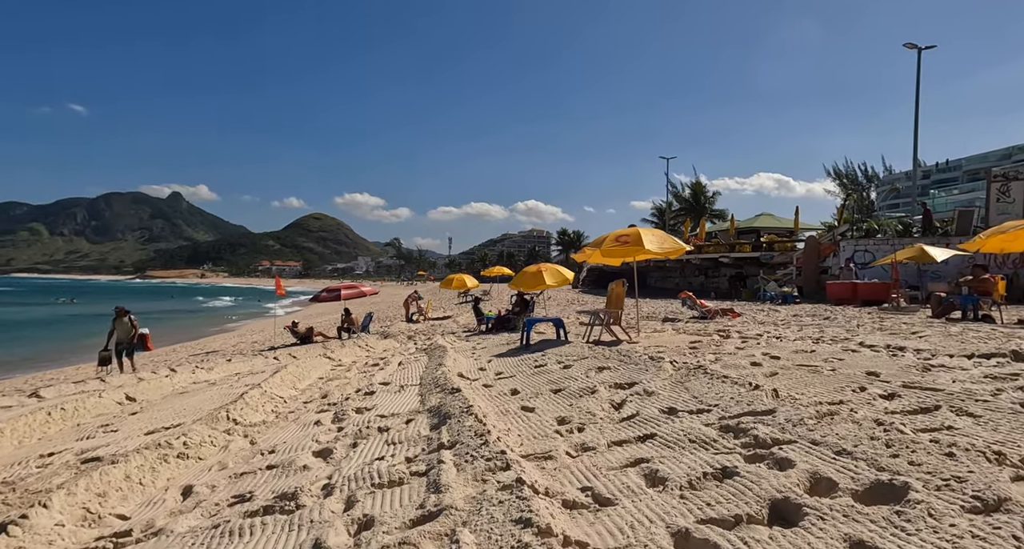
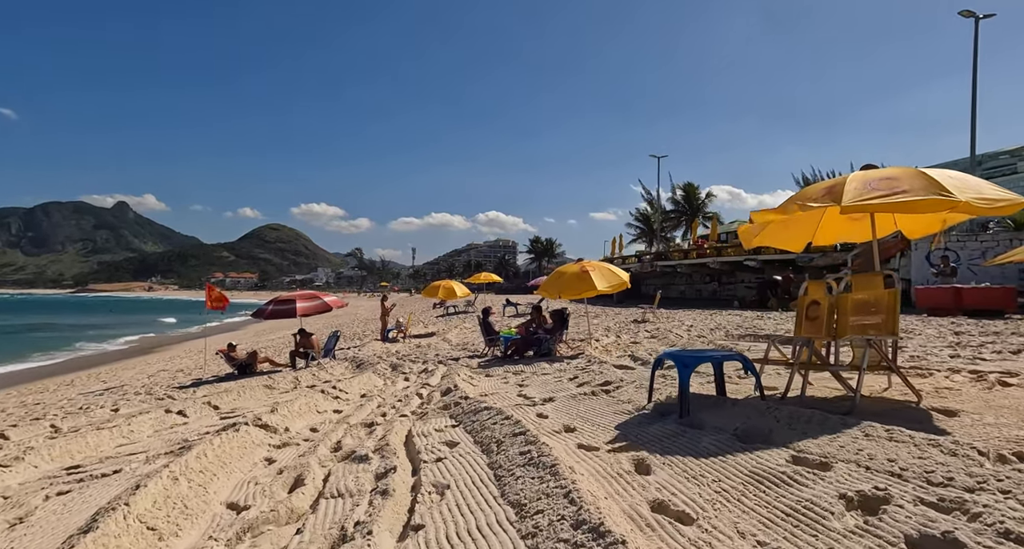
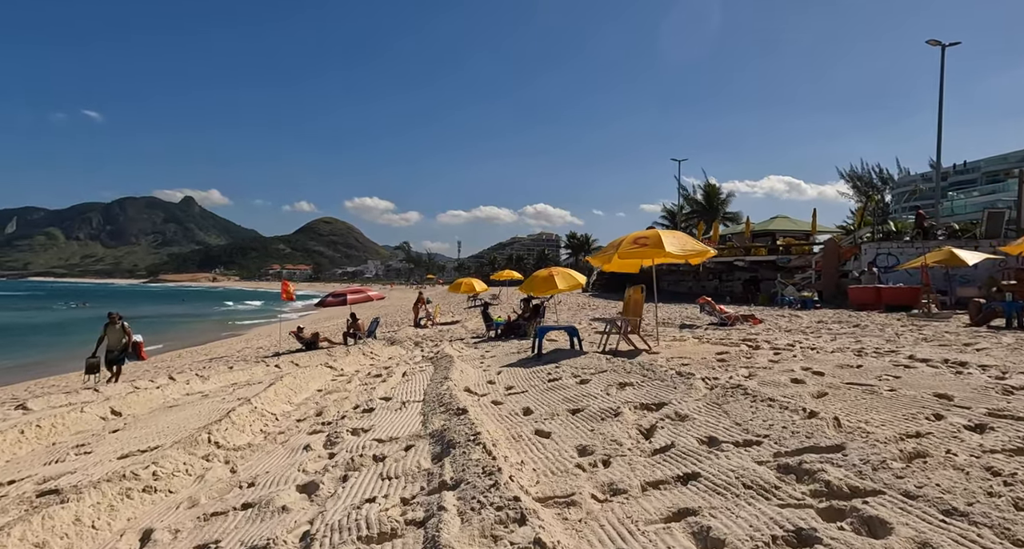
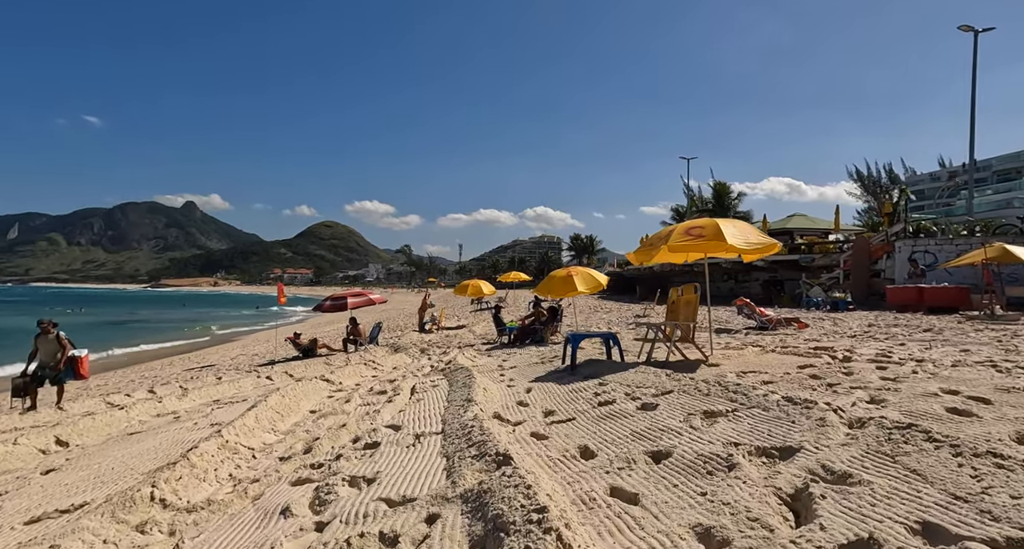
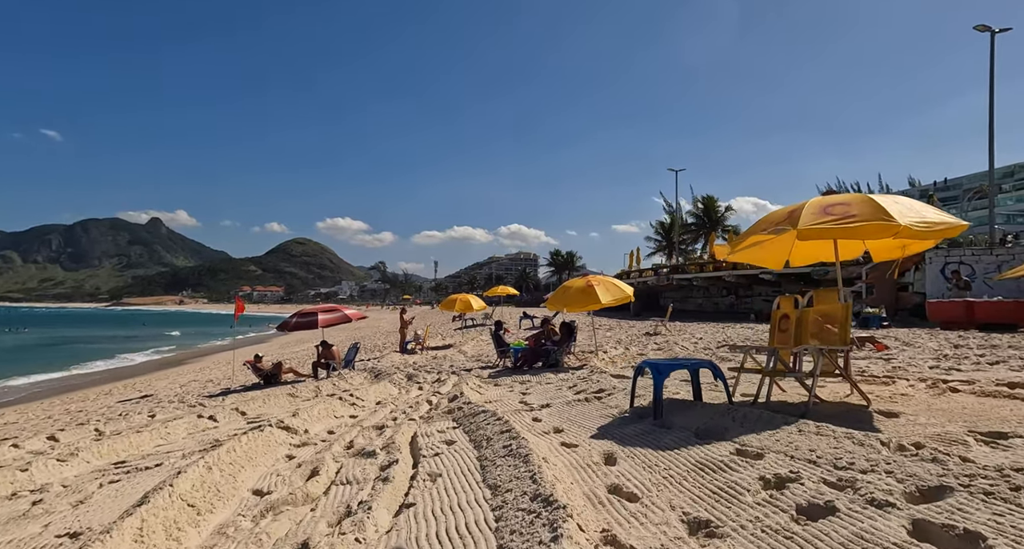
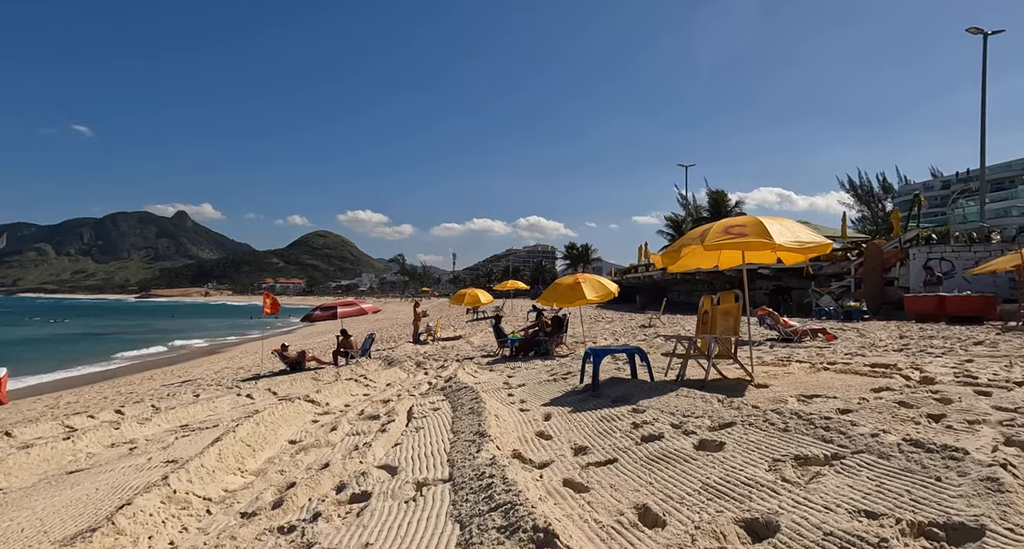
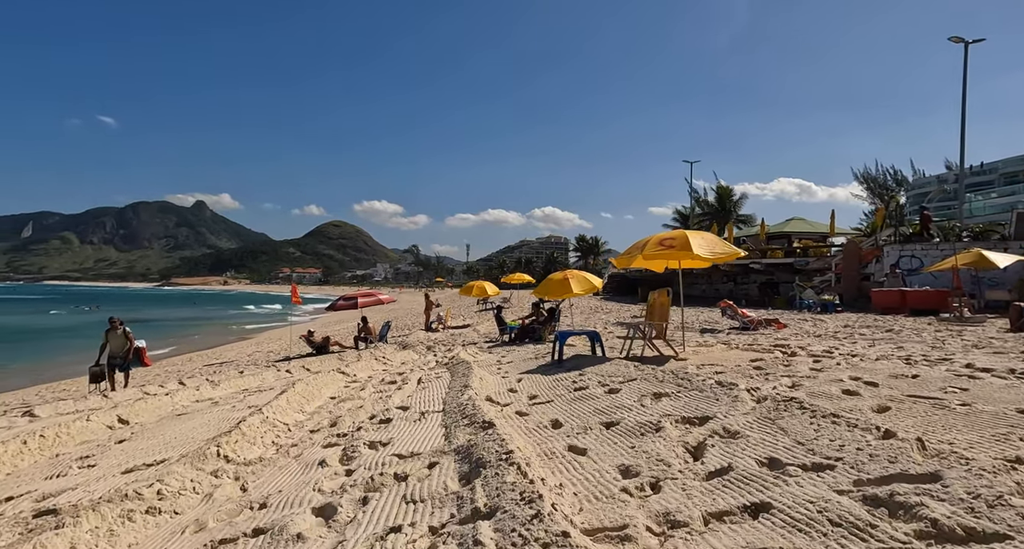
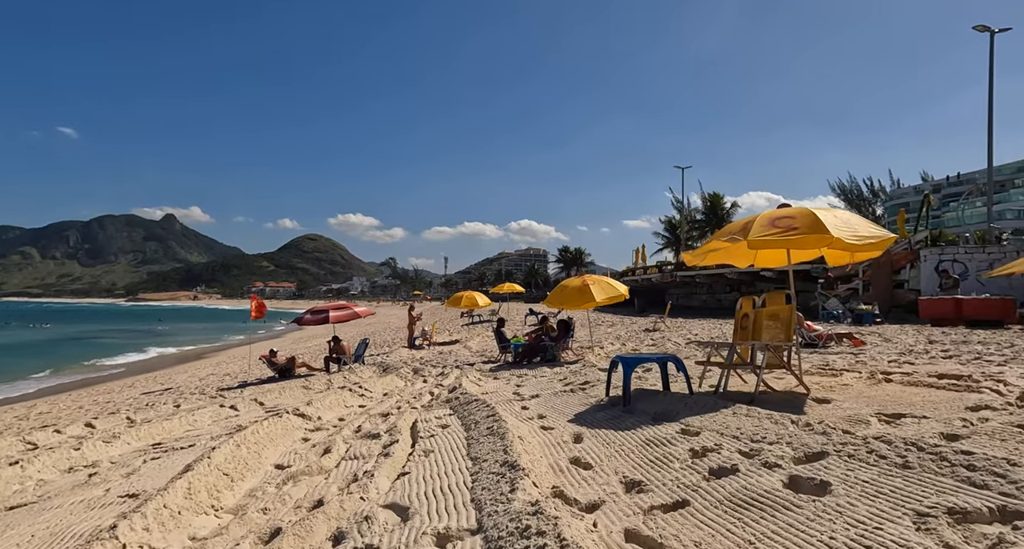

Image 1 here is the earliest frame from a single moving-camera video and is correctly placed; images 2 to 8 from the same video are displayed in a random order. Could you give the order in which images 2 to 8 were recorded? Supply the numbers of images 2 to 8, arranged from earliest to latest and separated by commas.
3, 7, 4, 6, 8, 5, 2
